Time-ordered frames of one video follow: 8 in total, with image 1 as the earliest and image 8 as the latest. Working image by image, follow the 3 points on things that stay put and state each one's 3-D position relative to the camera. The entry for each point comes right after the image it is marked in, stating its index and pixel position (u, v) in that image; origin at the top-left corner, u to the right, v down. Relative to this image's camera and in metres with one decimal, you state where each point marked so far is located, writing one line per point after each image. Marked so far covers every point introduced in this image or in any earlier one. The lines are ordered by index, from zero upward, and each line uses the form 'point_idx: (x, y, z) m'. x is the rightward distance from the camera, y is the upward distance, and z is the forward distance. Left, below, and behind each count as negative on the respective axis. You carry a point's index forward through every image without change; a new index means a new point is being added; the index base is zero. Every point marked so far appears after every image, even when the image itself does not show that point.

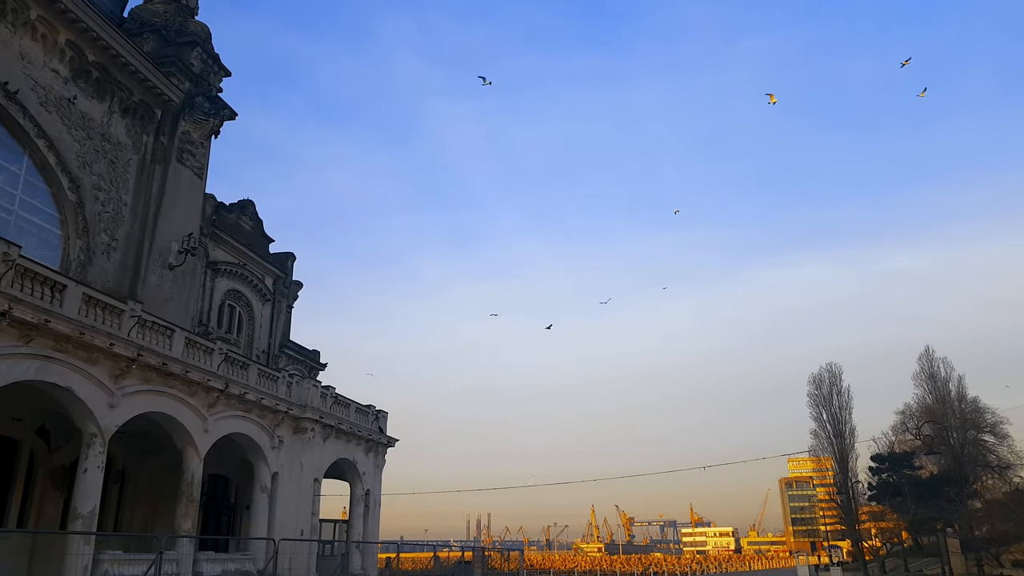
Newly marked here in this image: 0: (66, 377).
0: (-8.6, -1.8, +14.9) m
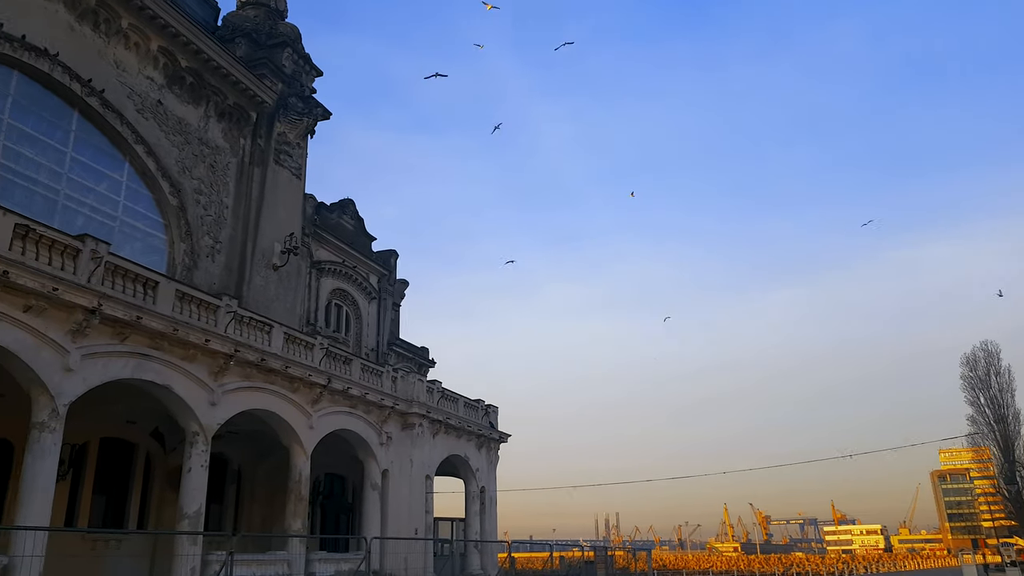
0: (-6.7, -1.7, +14.7) m
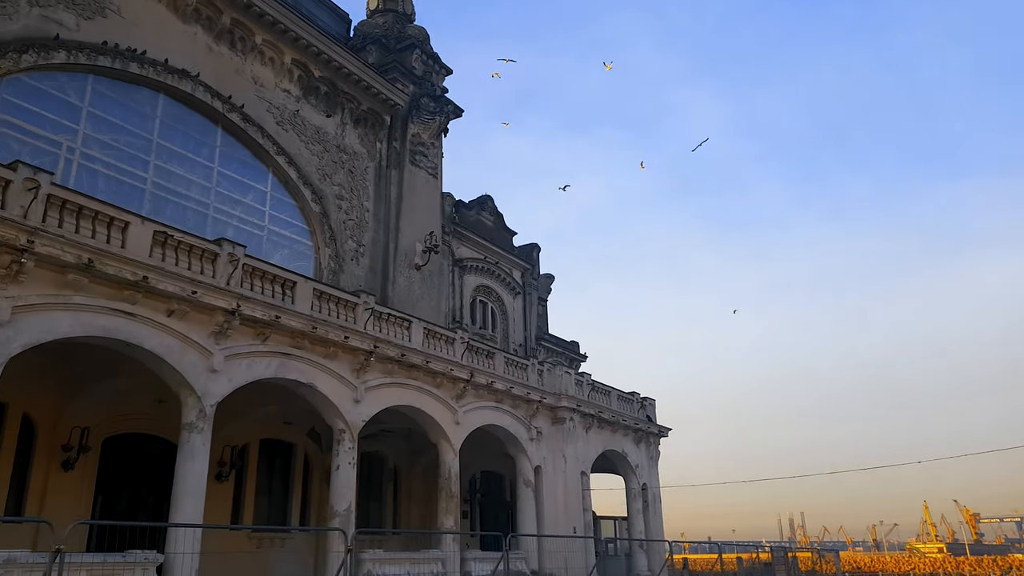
0: (-4.0, -1.7, +14.8) m
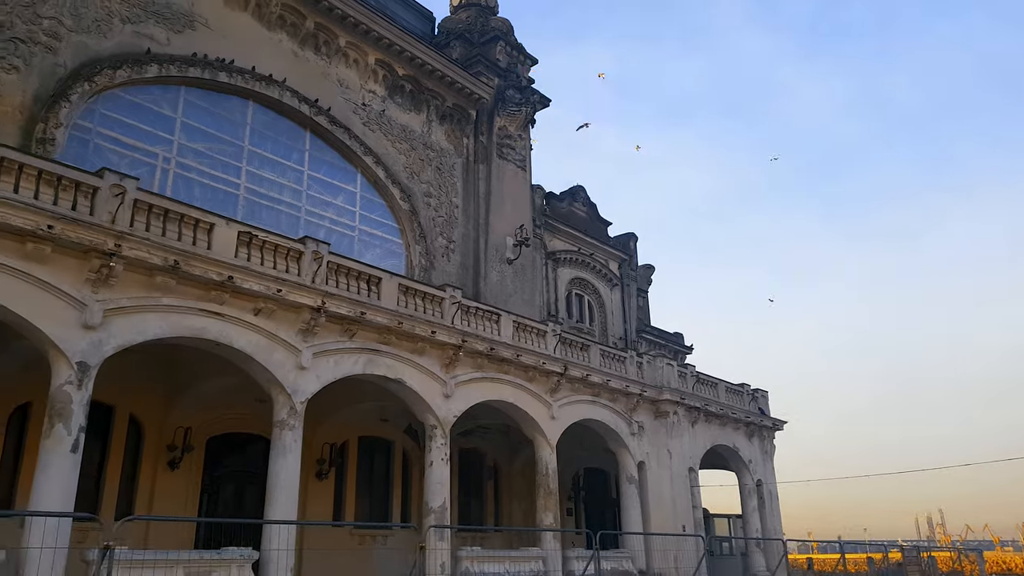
0: (-2.2, -1.6, +14.6) m
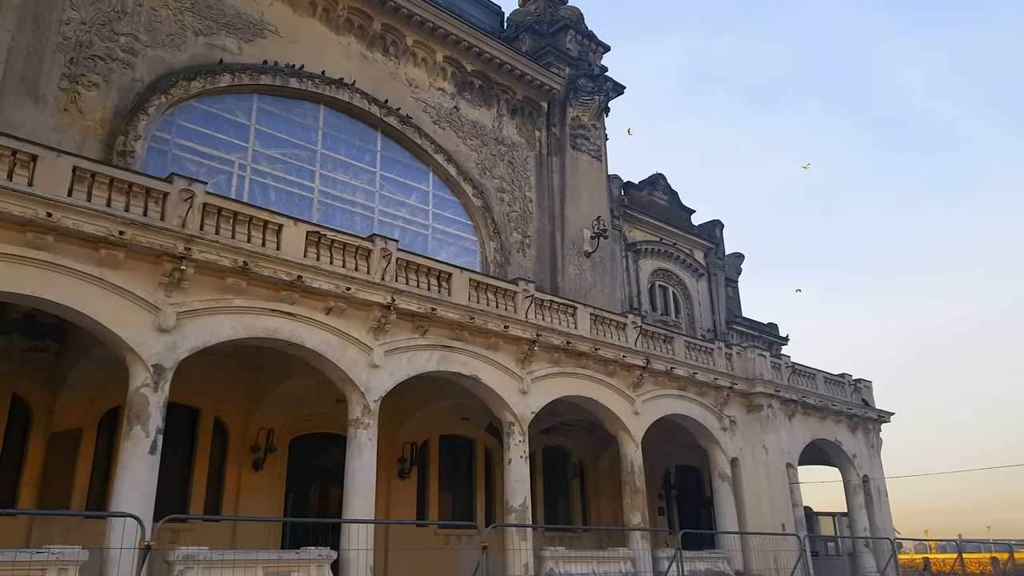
0: (-0.8, -1.5, +14.3) m
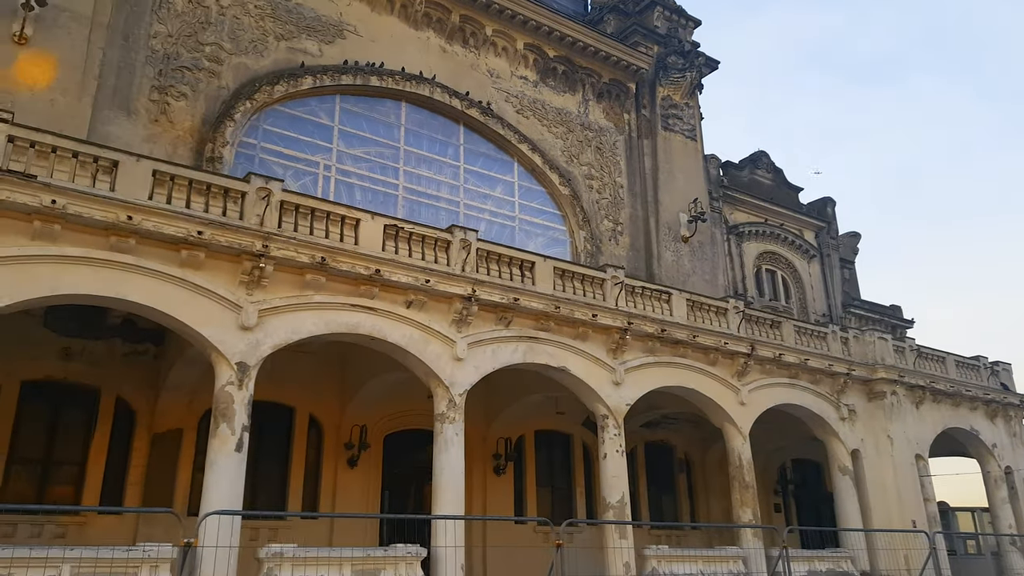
0: (+0.8, -1.3, +13.8) m
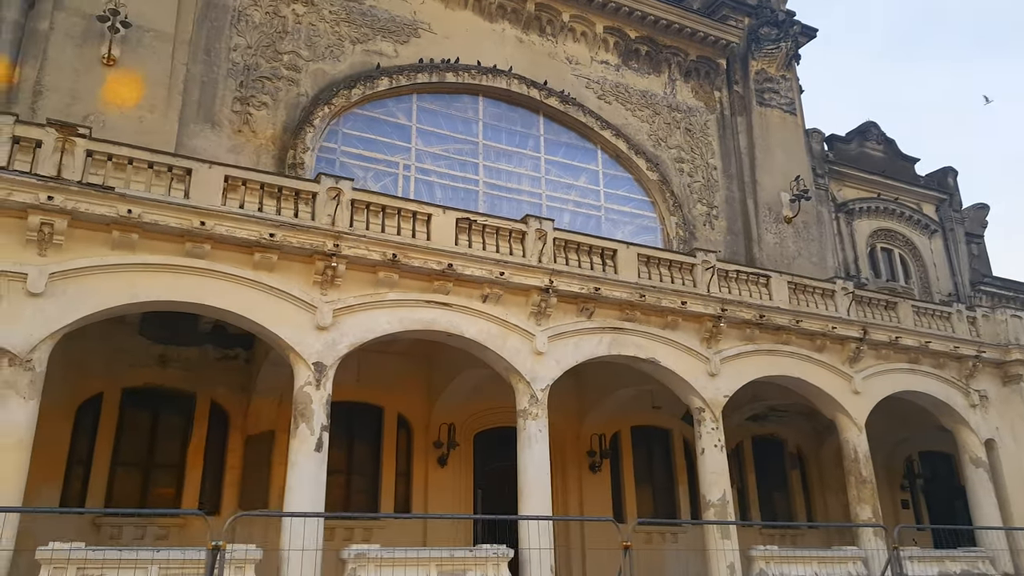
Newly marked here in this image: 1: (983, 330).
0: (+2.3, -1.0, +13.1) m
1: (+11.2, -1.0, +18.0) m
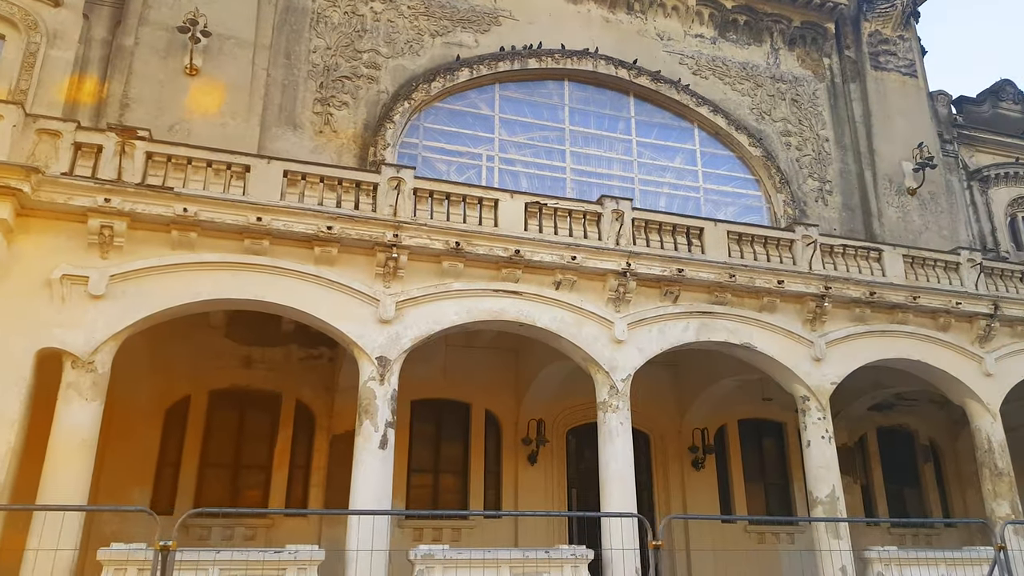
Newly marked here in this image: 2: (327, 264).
0: (+3.6, -0.7, +12.0) m
1: (+13.1, -0.3, +15.4) m
2: (-2.5, +0.3, +10.2) m
